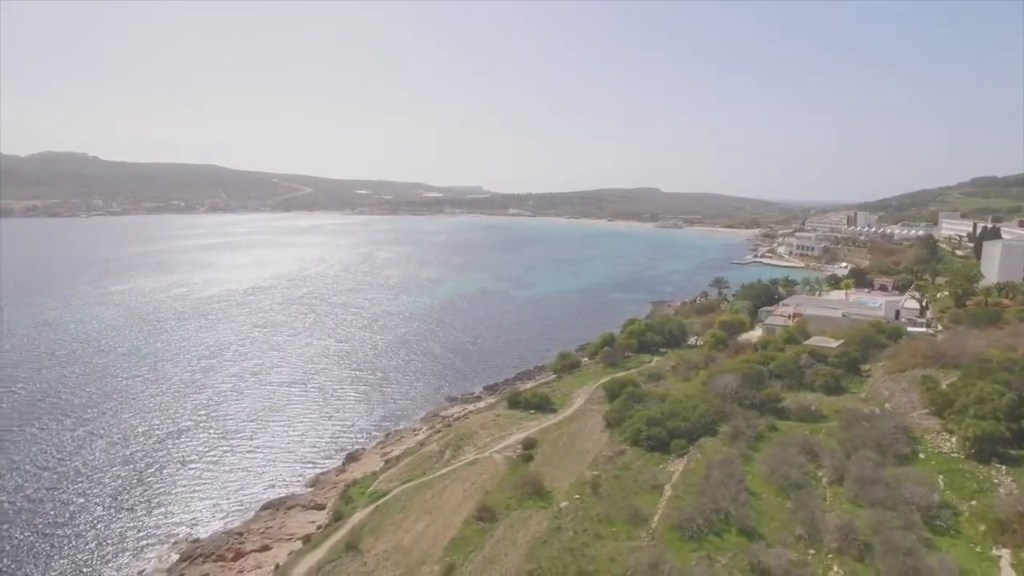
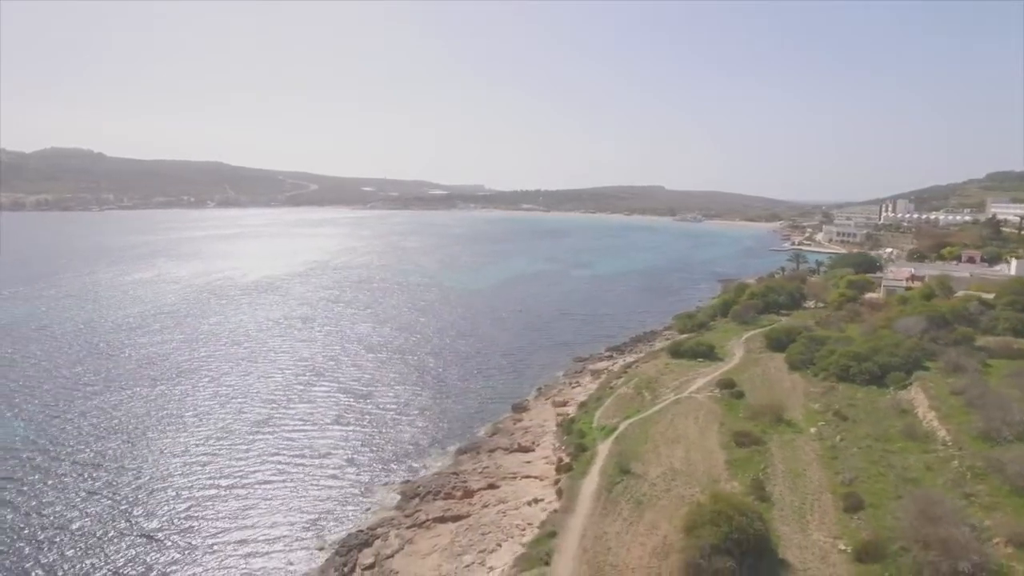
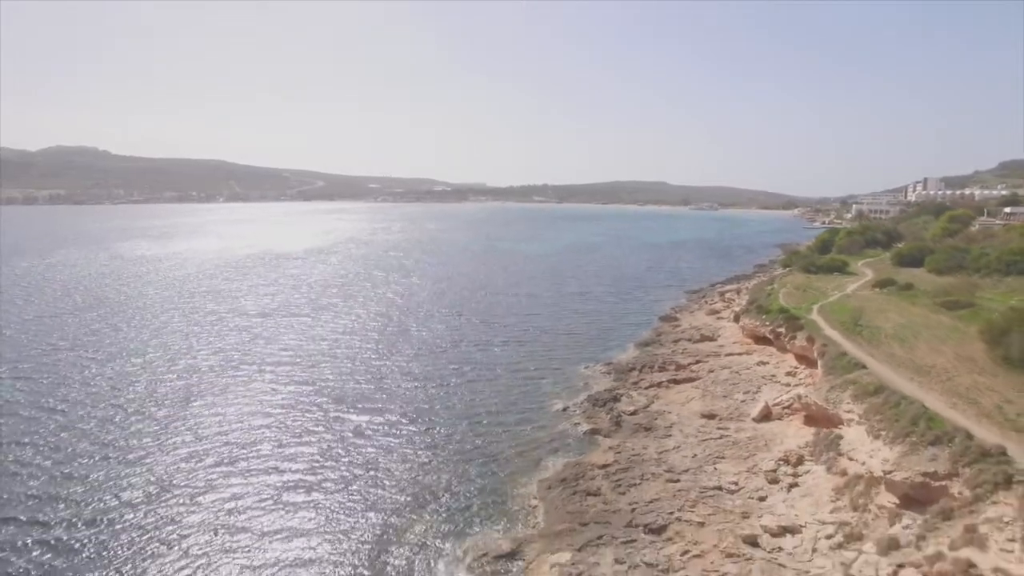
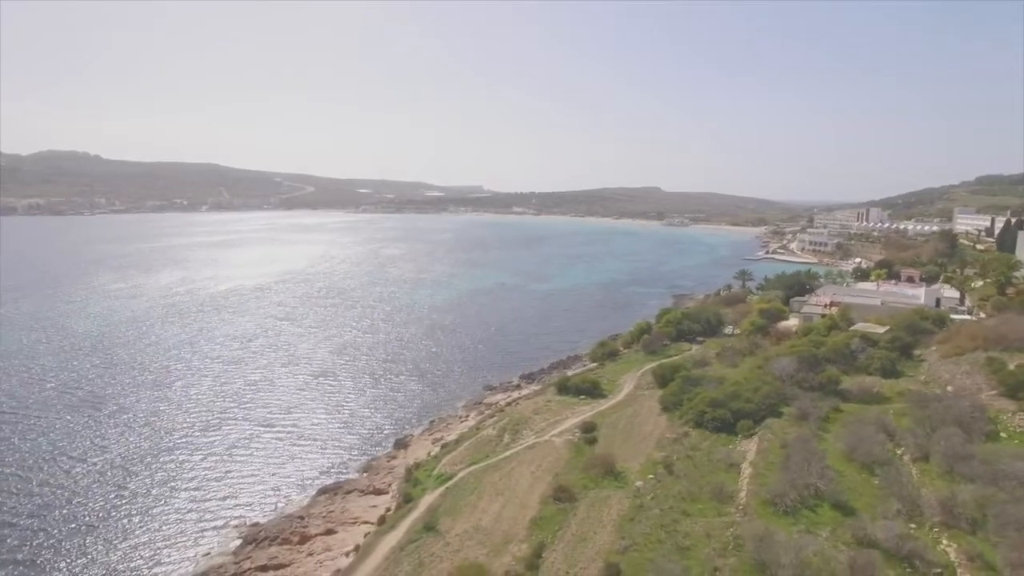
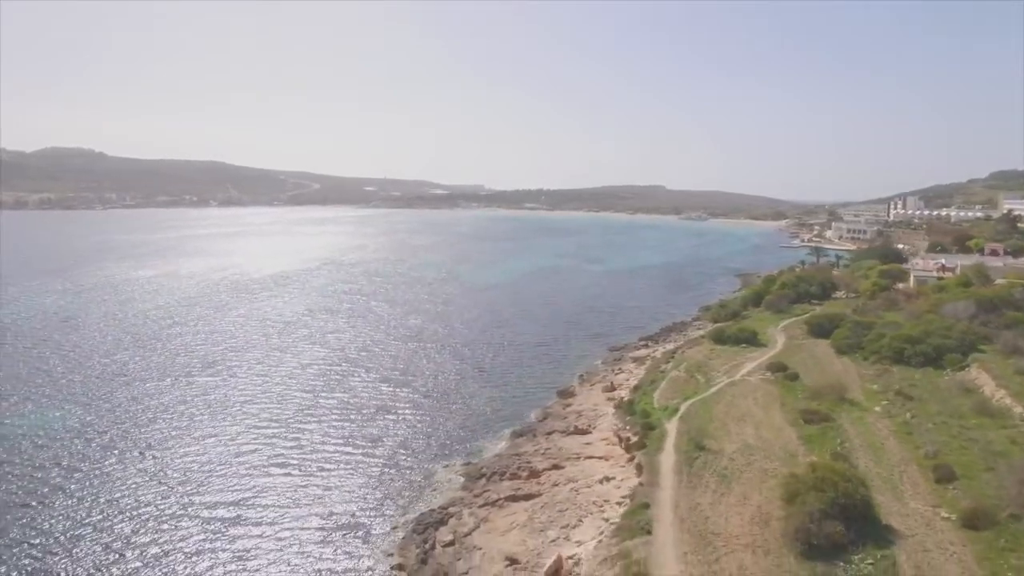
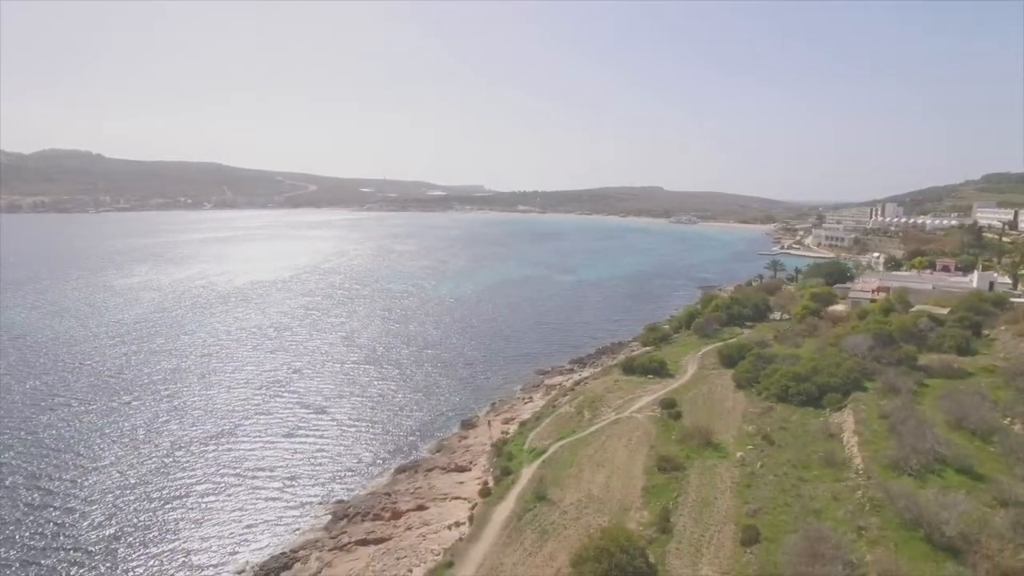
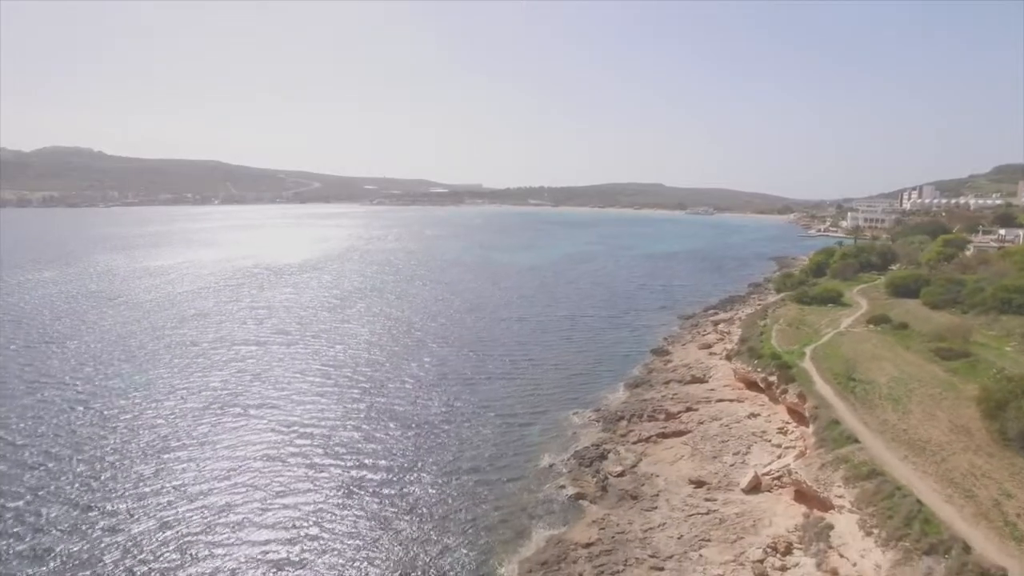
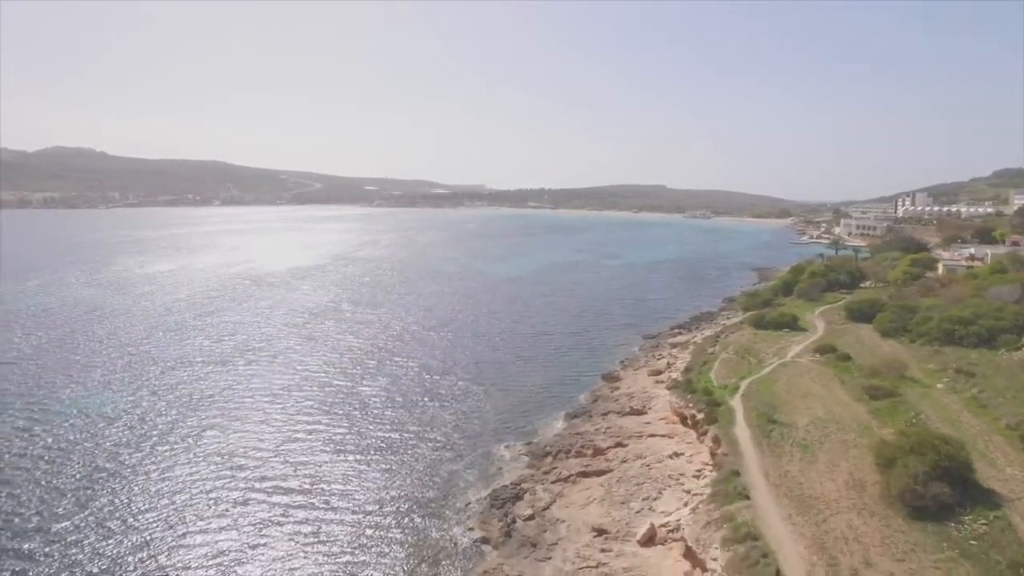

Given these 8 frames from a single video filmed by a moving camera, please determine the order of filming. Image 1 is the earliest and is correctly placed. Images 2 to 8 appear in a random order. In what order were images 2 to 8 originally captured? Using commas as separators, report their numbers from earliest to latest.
4, 6, 2, 5, 8, 7, 3
